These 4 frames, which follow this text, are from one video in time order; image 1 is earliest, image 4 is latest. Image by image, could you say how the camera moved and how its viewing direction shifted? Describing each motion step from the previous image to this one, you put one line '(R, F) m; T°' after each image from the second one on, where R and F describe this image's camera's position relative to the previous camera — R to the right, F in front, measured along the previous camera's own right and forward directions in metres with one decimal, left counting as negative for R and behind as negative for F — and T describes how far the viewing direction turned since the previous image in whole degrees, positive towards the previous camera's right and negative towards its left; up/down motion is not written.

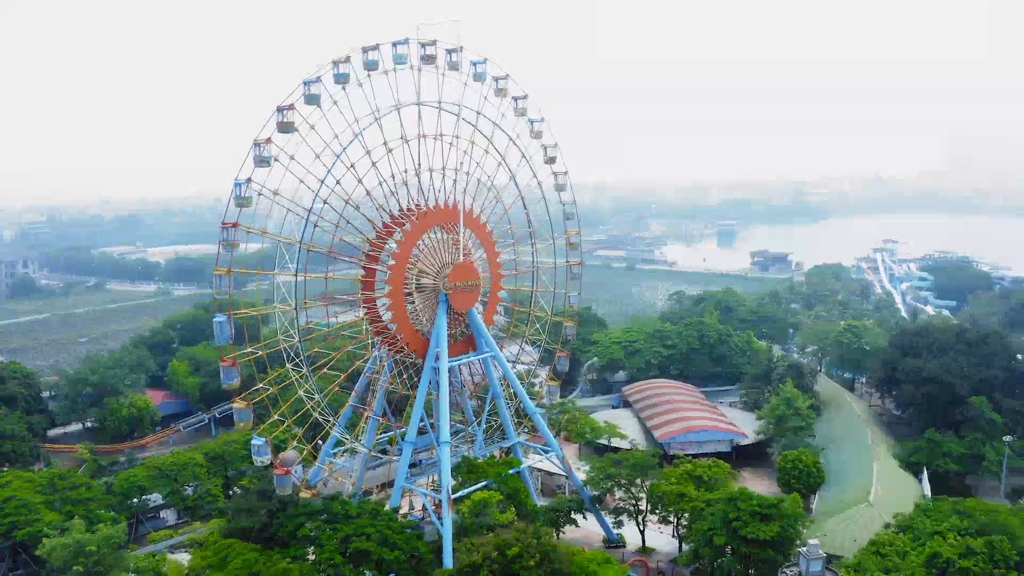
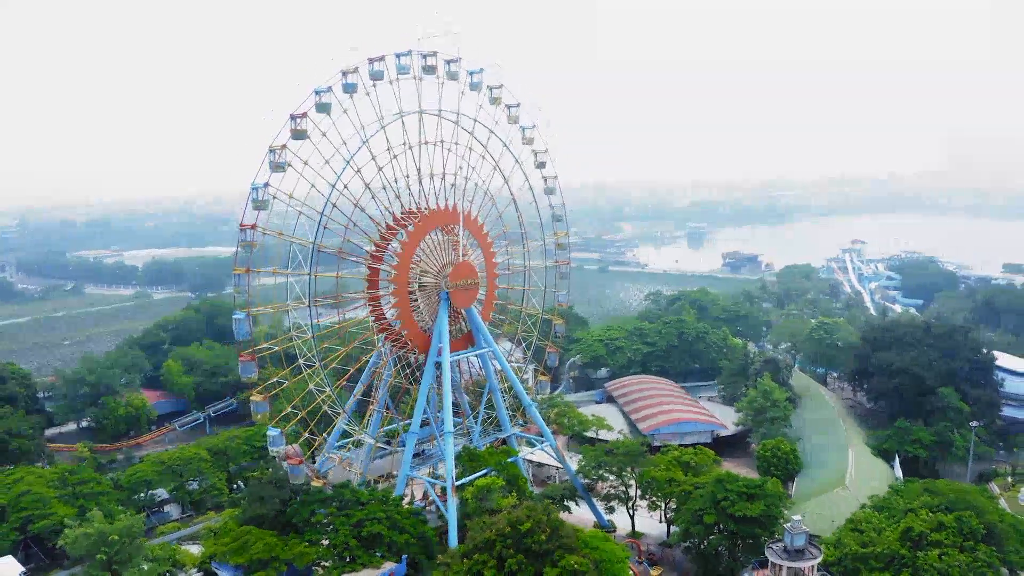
(-0.8, -1.1) m; +2°
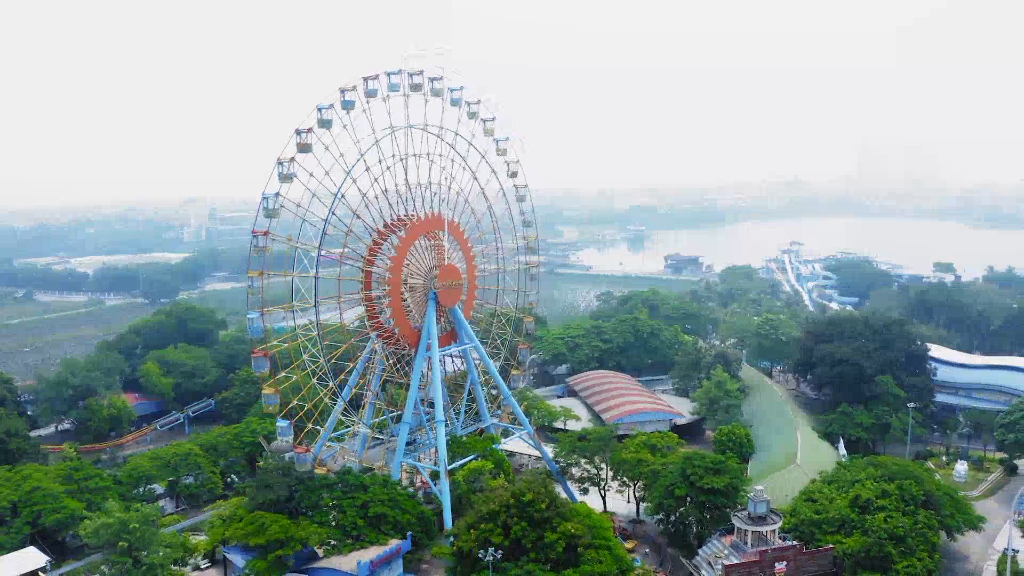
(-1.3, -1.9) m; +4°
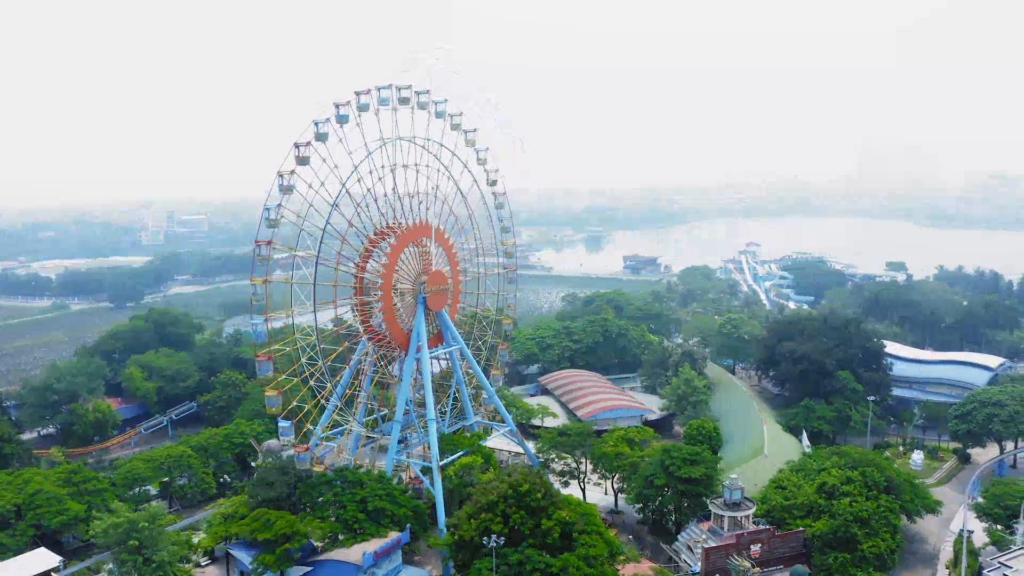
(-0.9, -1.2) m; +3°
